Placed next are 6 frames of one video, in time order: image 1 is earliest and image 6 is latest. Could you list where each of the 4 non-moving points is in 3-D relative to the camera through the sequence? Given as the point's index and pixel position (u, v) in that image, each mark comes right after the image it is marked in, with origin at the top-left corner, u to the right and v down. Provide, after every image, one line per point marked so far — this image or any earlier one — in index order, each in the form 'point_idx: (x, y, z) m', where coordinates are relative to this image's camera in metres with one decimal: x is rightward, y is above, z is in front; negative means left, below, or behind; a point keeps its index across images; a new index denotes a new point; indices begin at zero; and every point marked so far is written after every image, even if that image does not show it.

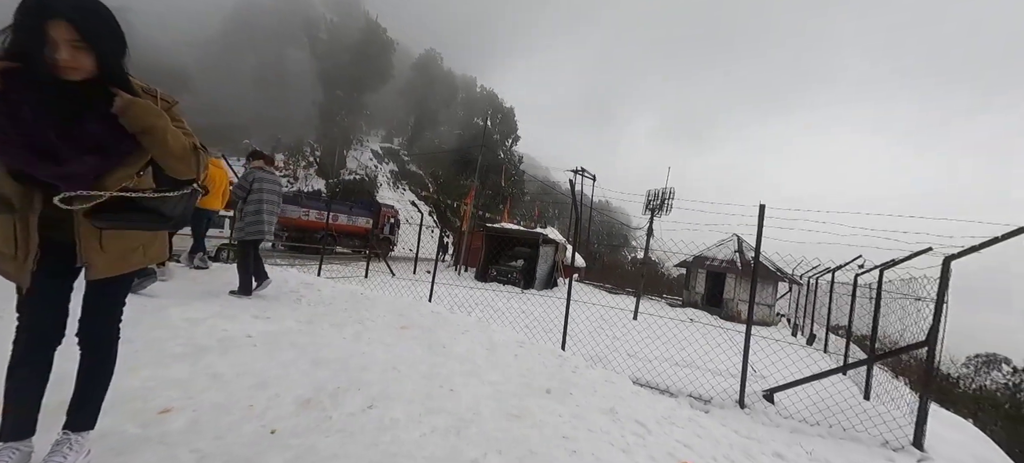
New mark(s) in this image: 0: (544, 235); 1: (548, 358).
0: (+1.3, -0.2, +16.1) m
1: (+0.3, -1.2, +3.8) m
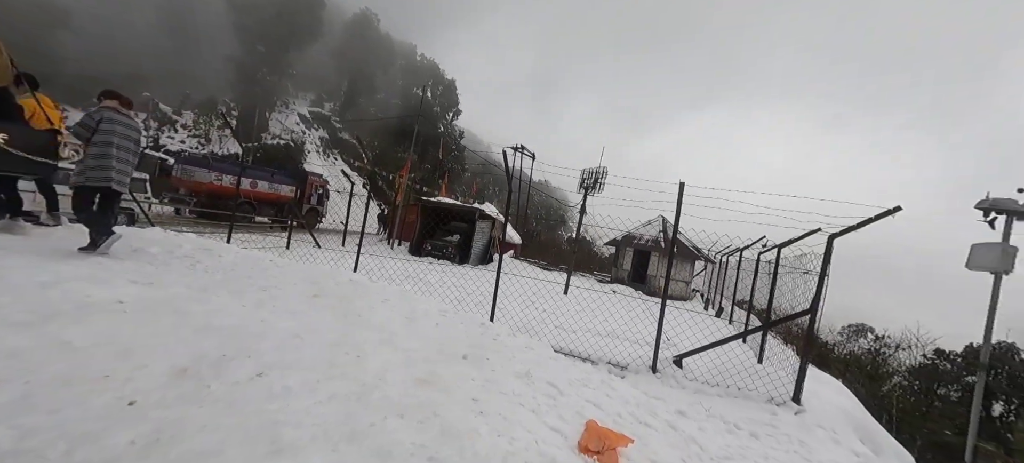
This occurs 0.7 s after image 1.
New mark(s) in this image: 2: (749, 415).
0: (-1.2, +0.8, +16.0) m
1: (-0.4, -0.9, +3.7) m
2: (+3.0, -2.4, +5.0) m
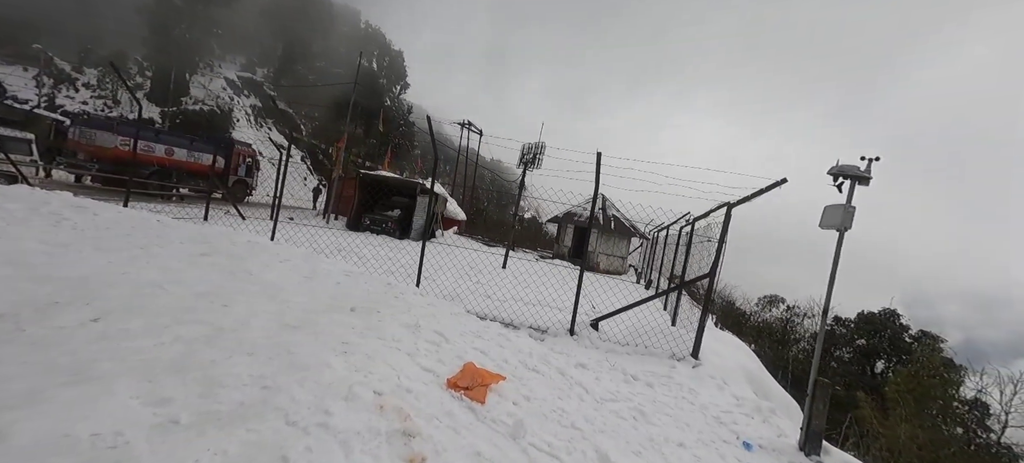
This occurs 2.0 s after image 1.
0: (-3.6, +1.8, +15.7) m
1: (-1.3, -0.5, +3.7) m
2: (+1.9, -1.9, +5.5) m
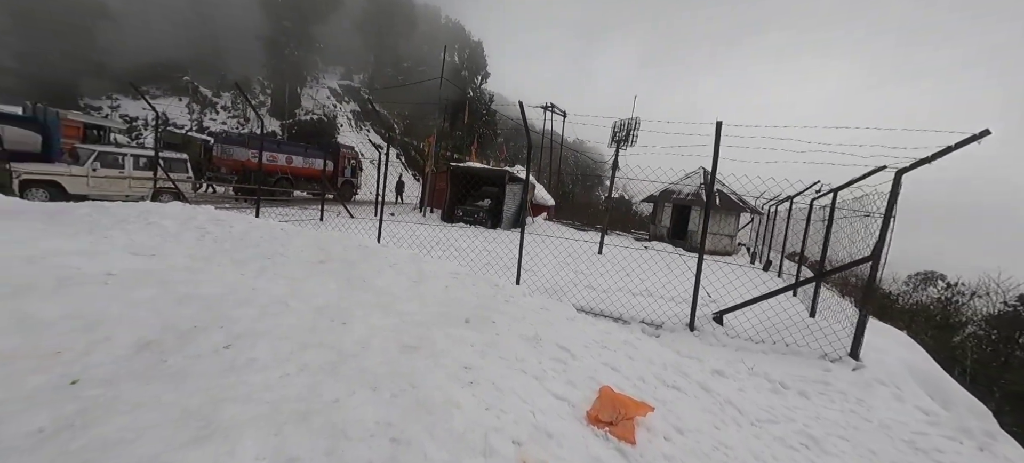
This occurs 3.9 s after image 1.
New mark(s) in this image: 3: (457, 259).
0: (-0.1, +2.3, +15.6) m
1: (-0.3, -0.5, +3.5) m
2: (+3.4, -1.7, +4.6) m
3: (-1.1, -0.5, +7.5) m
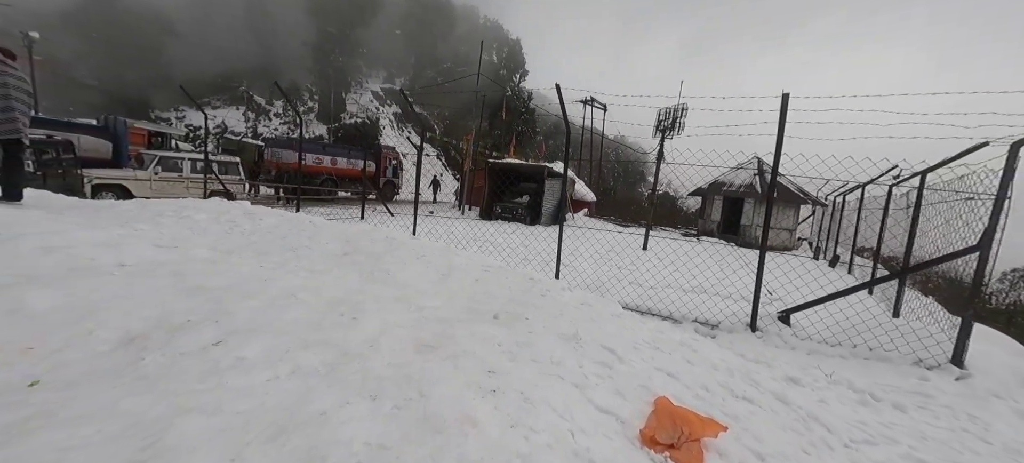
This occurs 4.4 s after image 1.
0: (+1.4, +2.5, +15.2) m
1: (0.0, -0.4, +3.2) m
2: (+3.8, -1.5, +3.9) m
3: (-0.3, -0.4, +7.3) m
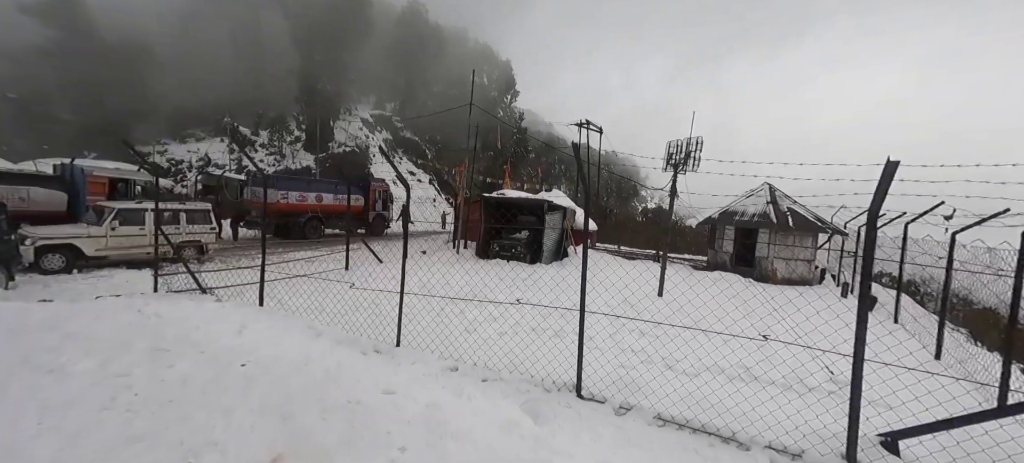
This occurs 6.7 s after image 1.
0: (+1.4, +1.0, +14.1) m
1: (+0.2, -1.4, +2.0) m
2: (+4.0, -2.4, +2.7) m
3: (-0.2, -1.6, +6.0) m
